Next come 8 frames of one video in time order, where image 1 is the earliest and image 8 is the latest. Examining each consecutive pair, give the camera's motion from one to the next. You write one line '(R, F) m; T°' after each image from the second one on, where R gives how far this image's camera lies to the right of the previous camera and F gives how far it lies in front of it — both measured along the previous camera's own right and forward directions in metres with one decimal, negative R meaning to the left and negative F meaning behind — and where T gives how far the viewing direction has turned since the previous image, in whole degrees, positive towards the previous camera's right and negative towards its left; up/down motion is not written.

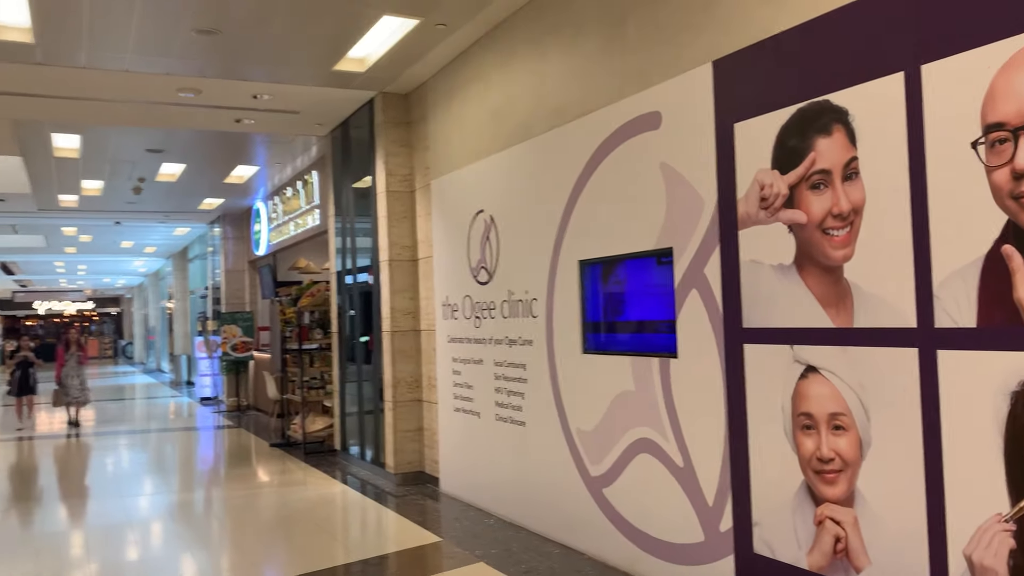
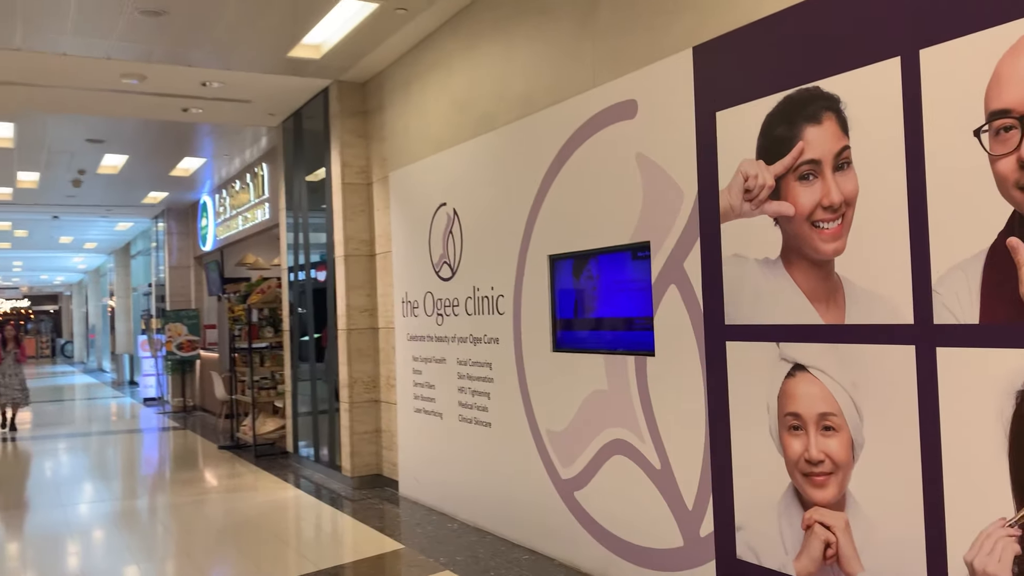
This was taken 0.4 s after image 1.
(-0.1, +0.2) m; +3°
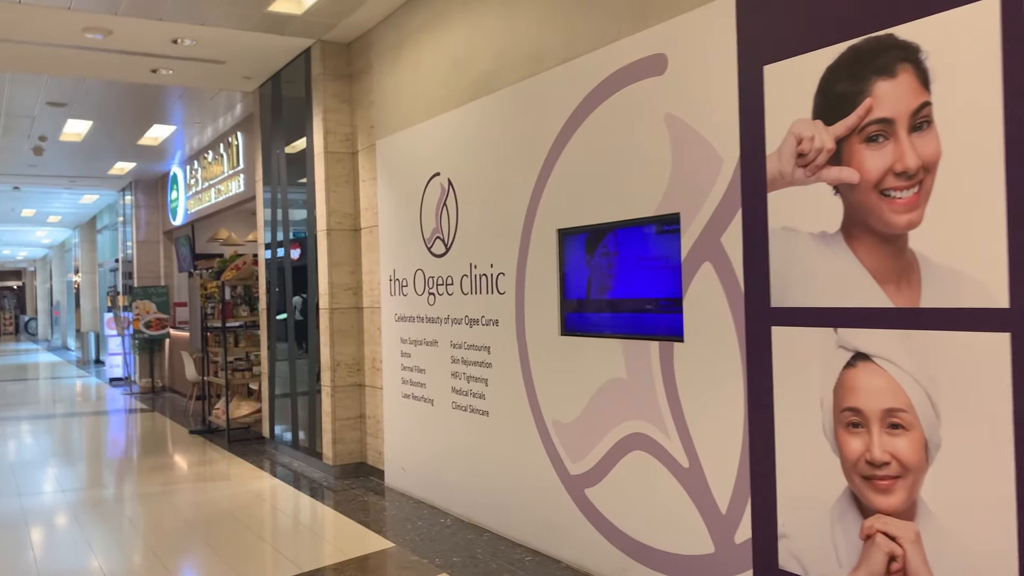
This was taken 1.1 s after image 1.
(-0.1, +0.4) m; +2°
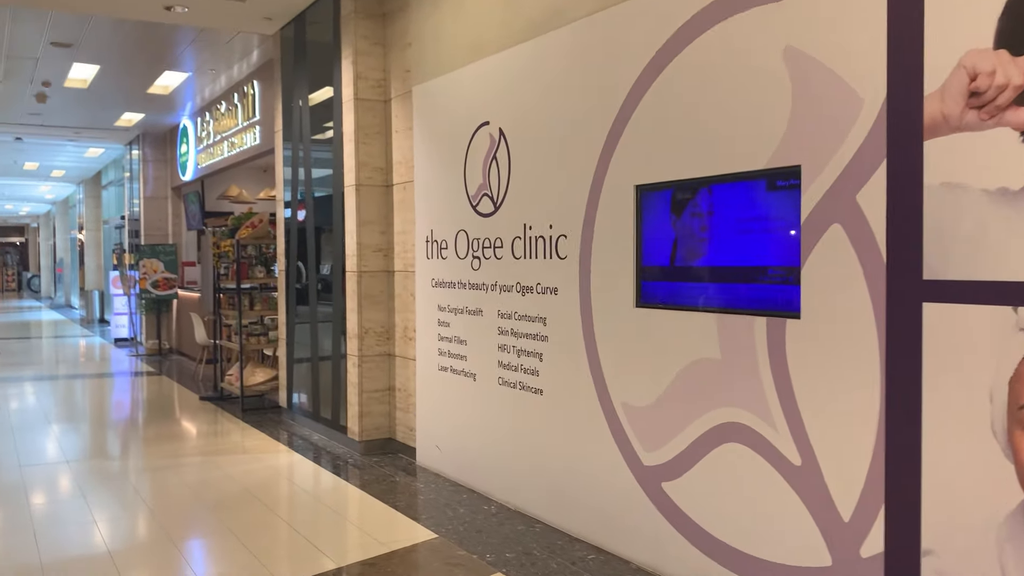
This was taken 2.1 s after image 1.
(-0.2, +0.5) m; 0°
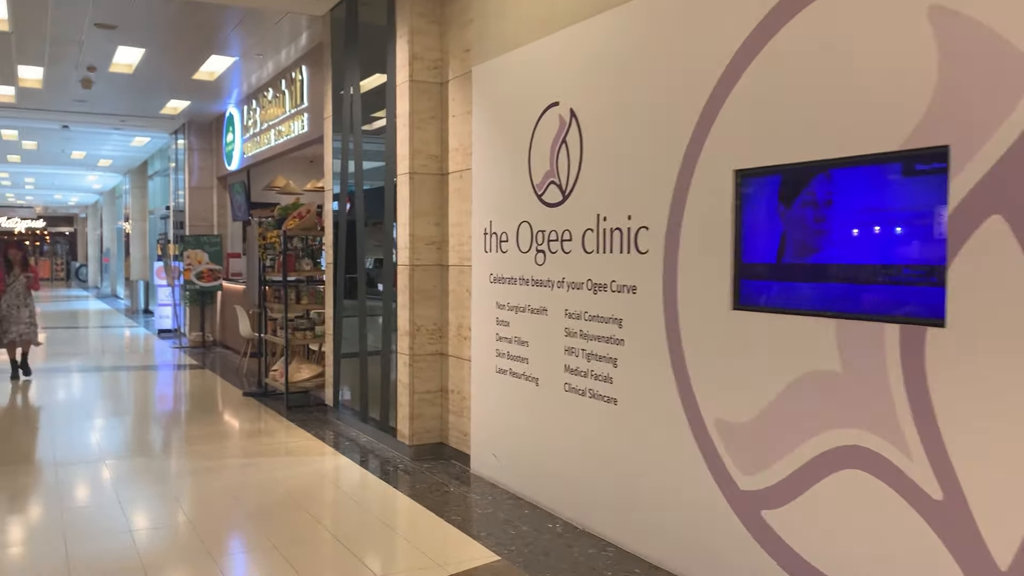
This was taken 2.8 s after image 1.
(-0.1, +0.4) m; -3°
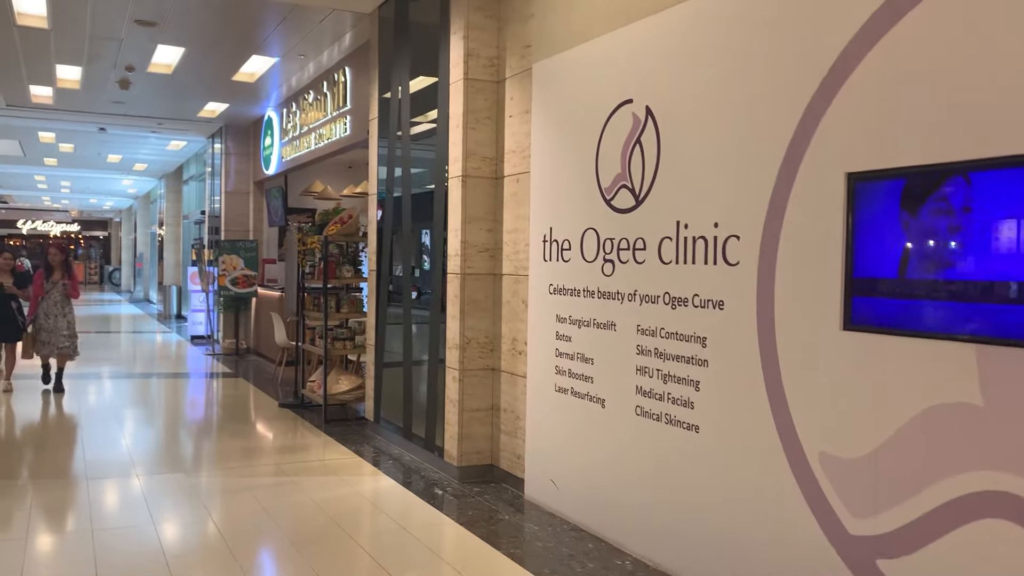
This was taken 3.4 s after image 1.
(-0.2, +0.3) m; -2°
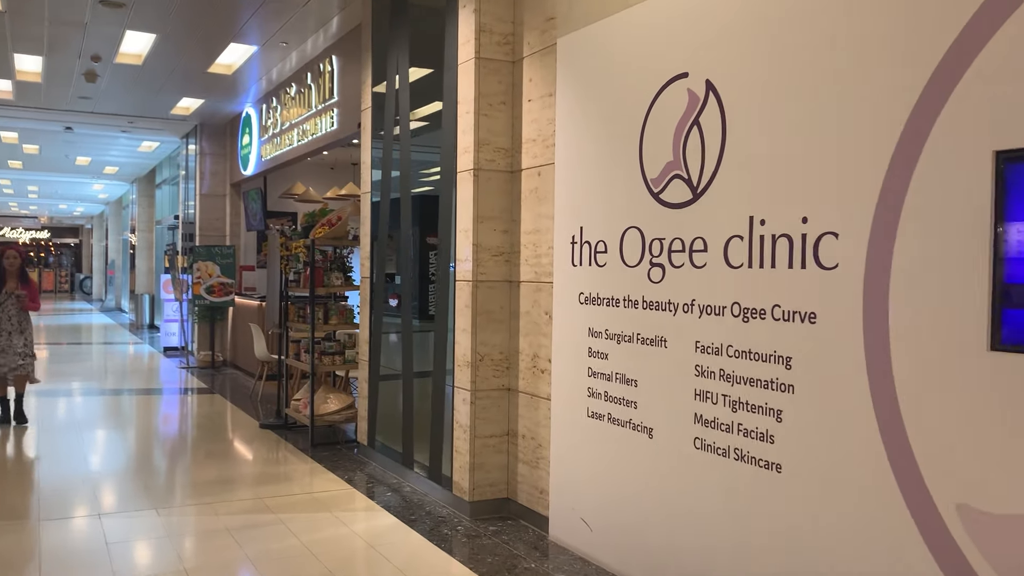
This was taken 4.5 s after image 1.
(-0.2, +0.6) m; +1°
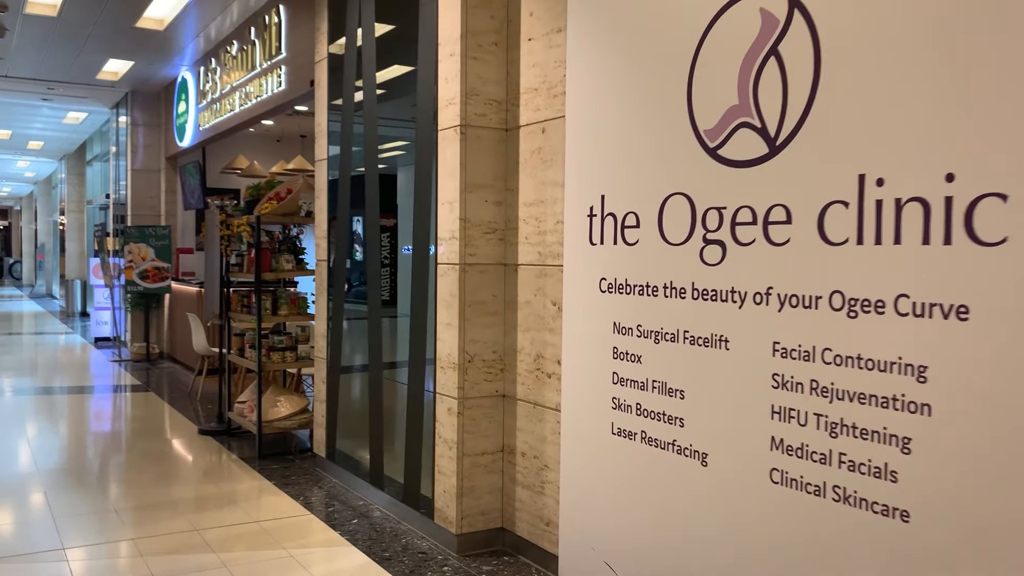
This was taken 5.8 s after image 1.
(-0.2, +0.7) m; +3°
